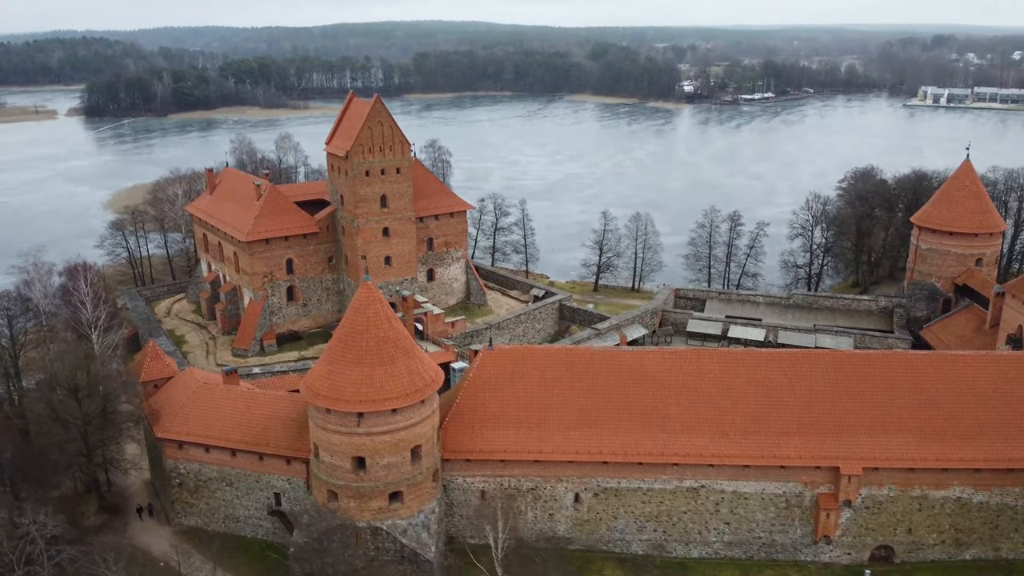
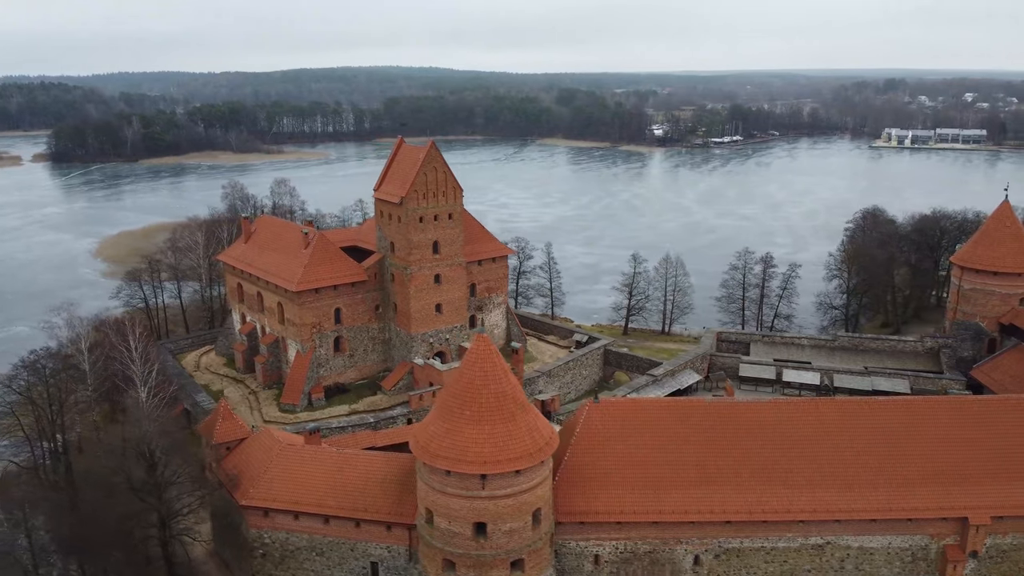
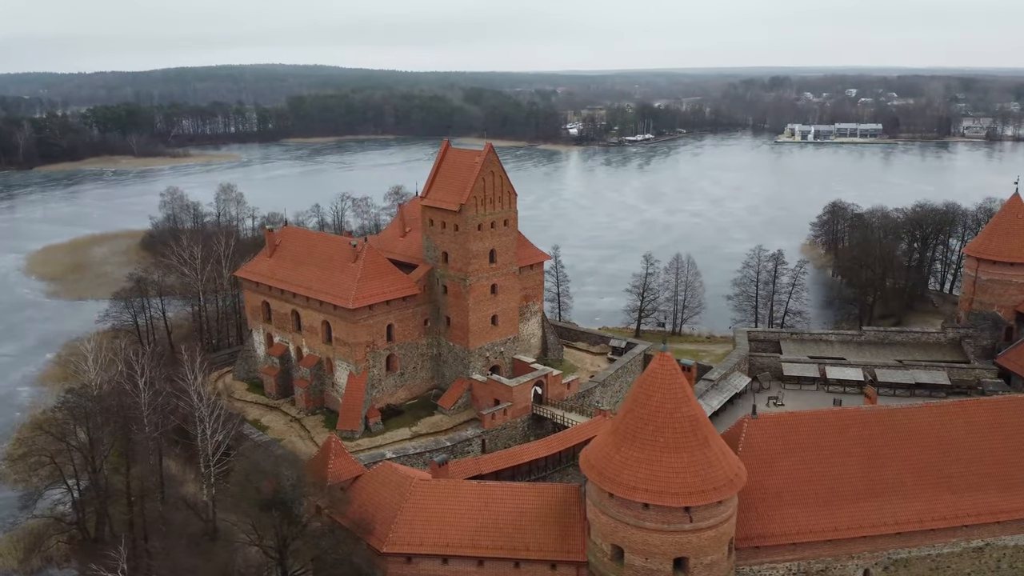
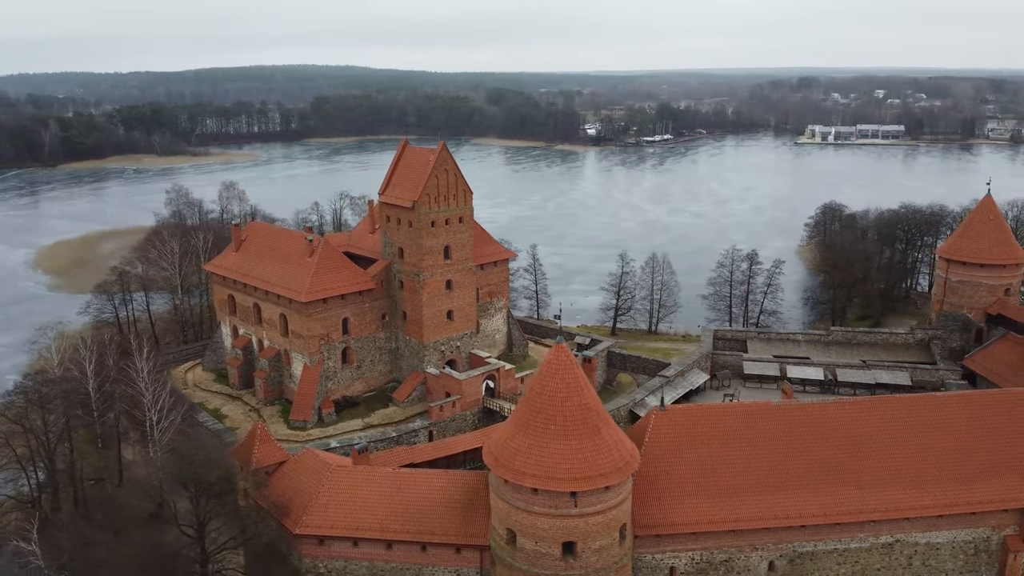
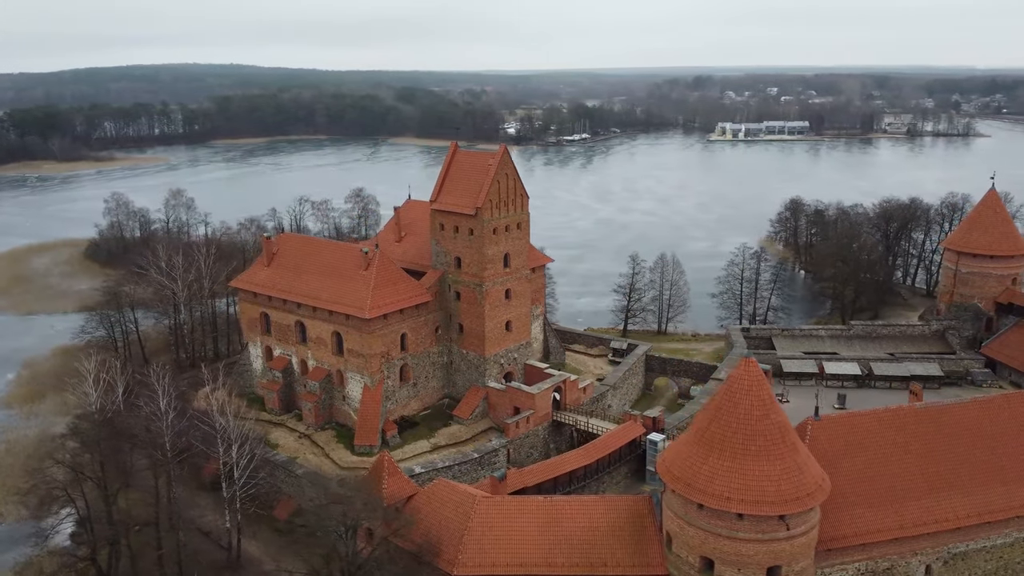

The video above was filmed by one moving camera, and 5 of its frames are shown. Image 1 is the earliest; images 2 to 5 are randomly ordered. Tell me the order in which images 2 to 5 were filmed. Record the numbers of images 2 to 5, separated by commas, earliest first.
2, 4, 3, 5
